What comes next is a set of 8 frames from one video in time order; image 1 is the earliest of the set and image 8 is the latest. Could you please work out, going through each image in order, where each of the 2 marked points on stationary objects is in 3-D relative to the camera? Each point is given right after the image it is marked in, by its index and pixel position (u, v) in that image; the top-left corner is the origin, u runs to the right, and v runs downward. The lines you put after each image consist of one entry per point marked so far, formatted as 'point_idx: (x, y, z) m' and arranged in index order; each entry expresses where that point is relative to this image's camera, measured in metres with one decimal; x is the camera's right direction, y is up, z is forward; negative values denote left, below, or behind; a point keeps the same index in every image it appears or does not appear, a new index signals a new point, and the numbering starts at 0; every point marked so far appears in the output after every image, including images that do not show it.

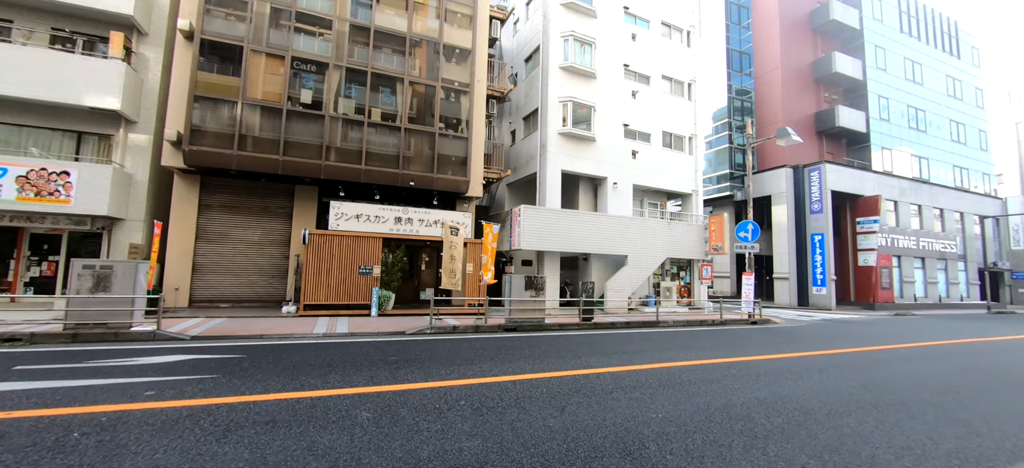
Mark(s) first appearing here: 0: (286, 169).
0: (-7.1, +2.0, +12.3) m
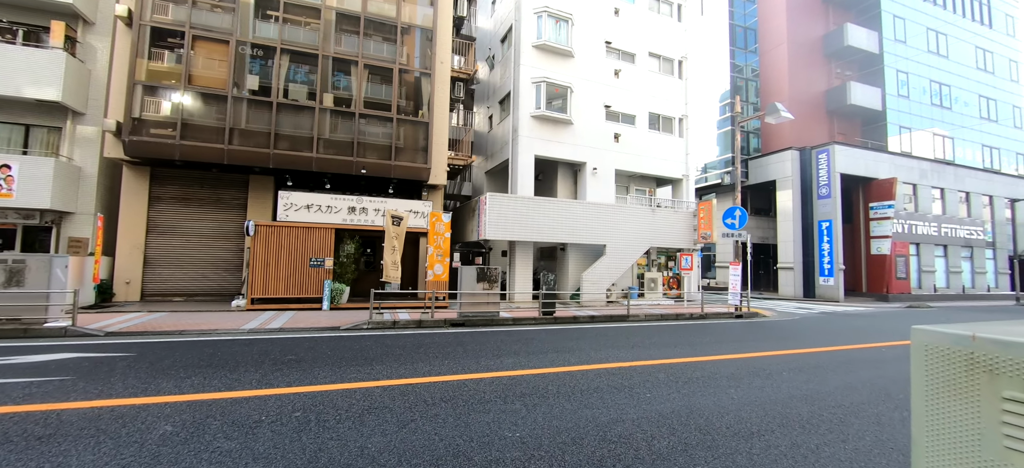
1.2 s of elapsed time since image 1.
0: (-8.4, +2.3, +11.8) m
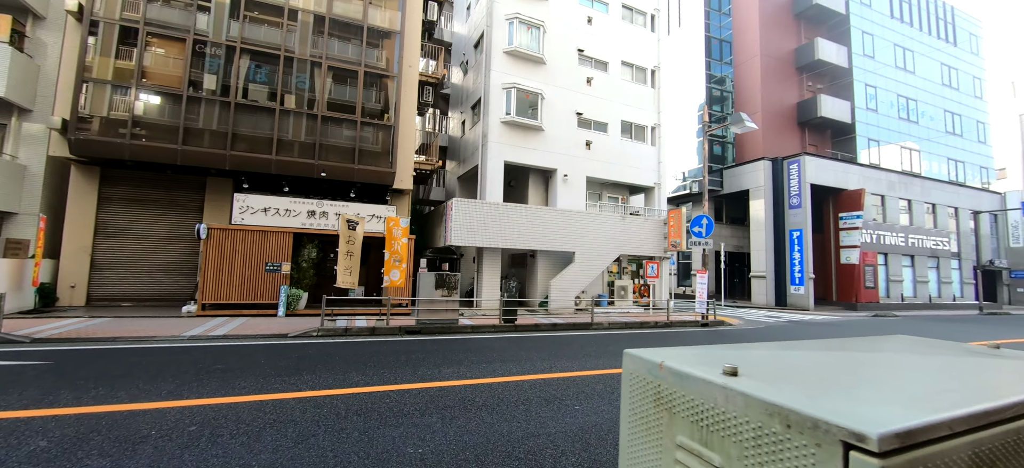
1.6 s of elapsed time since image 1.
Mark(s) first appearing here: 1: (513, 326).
0: (-9.5, +2.2, +11.5) m
1: (0.0, -2.5, +10.9) m
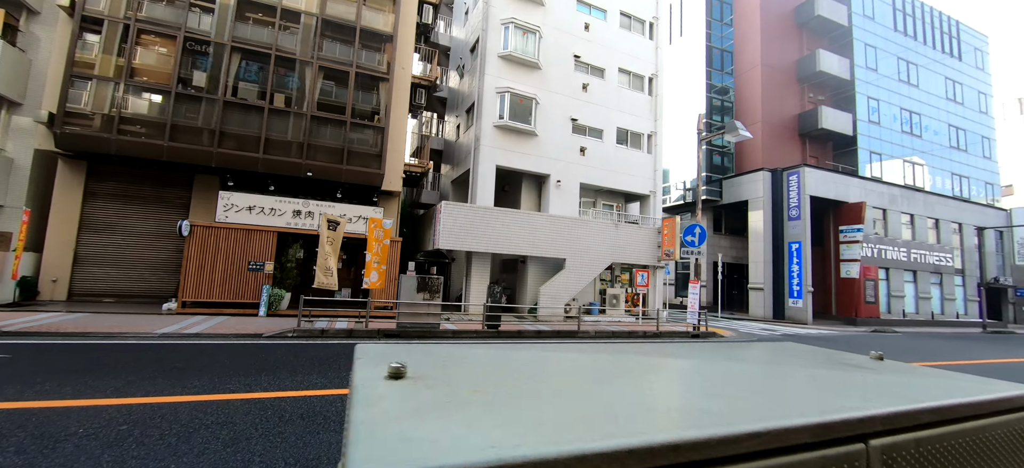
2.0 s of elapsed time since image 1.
0: (-9.8, +2.3, +11.4) m
1: (-0.4, -2.6, +10.7) m
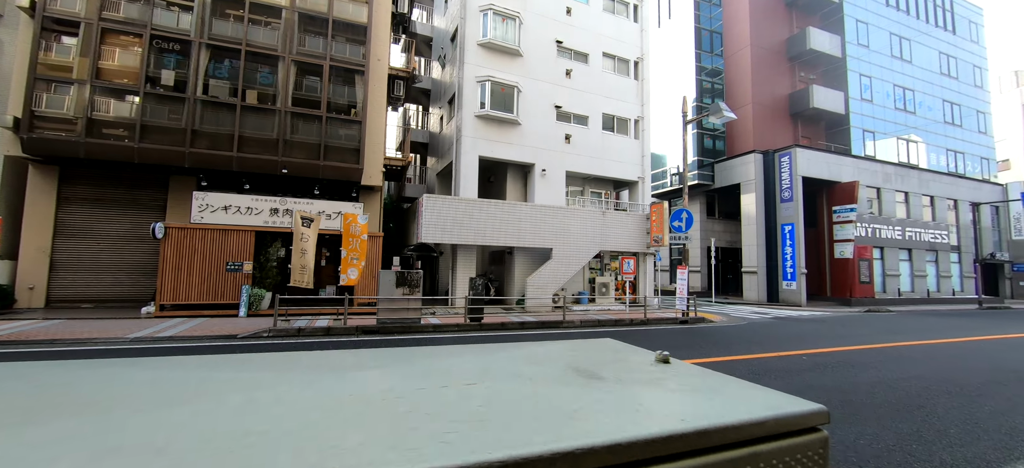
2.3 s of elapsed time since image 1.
0: (-10.4, +2.2, +11.2) m
1: (-0.9, -2.4, +10.6) m
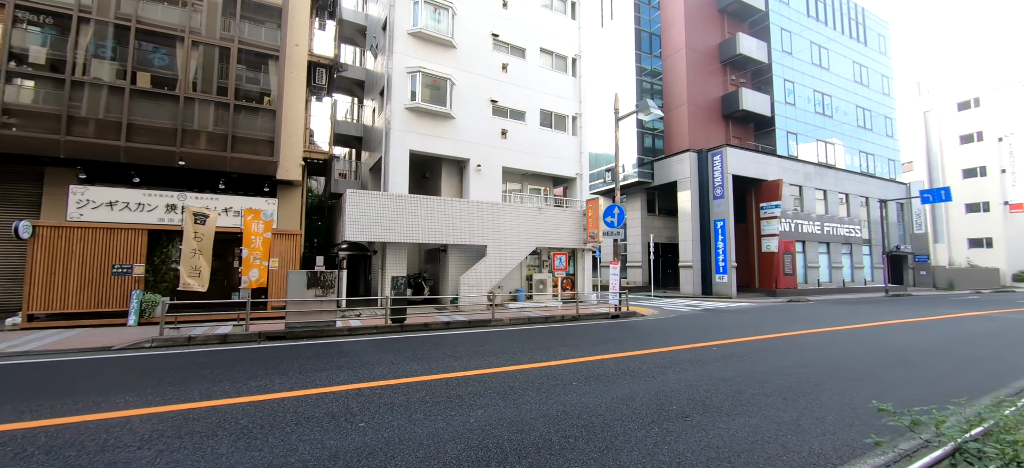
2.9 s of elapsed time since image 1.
0: (-12.4, +2.2, +9.7) m
1: (-2.8, -2.3, +10.0) m
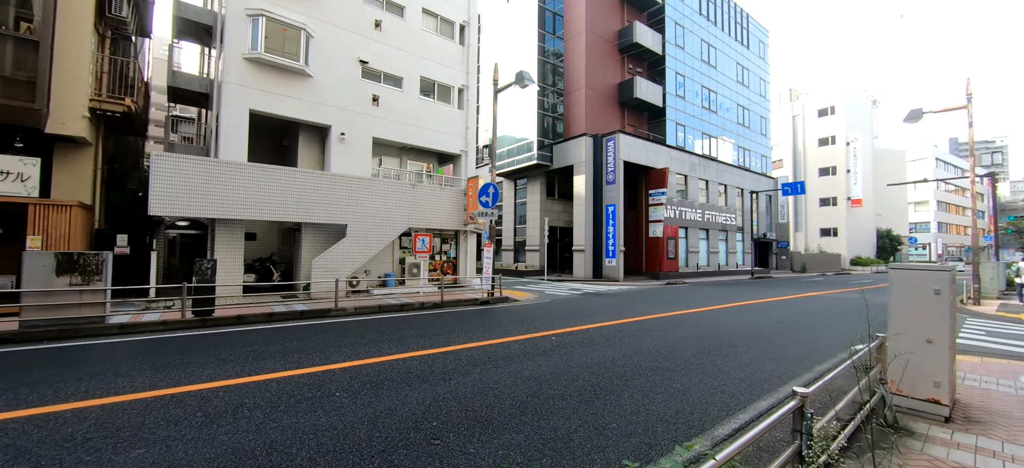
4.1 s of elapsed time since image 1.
0: (-15.6, +2.8, +5.8) m
1: (-6.4, -1.8, +8.1) m
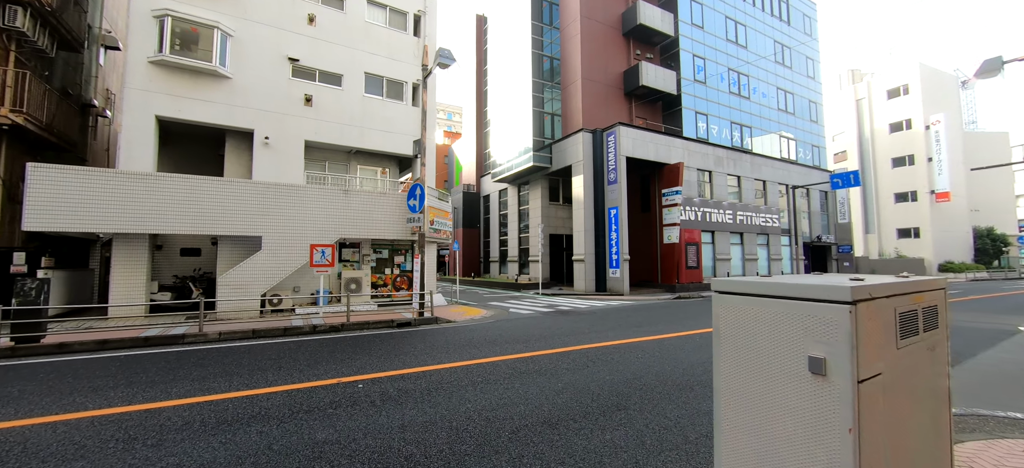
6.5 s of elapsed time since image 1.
0: (-18.3, +2.4, +6.1) m
1: (-8.7, -2.0, +6.9) m
